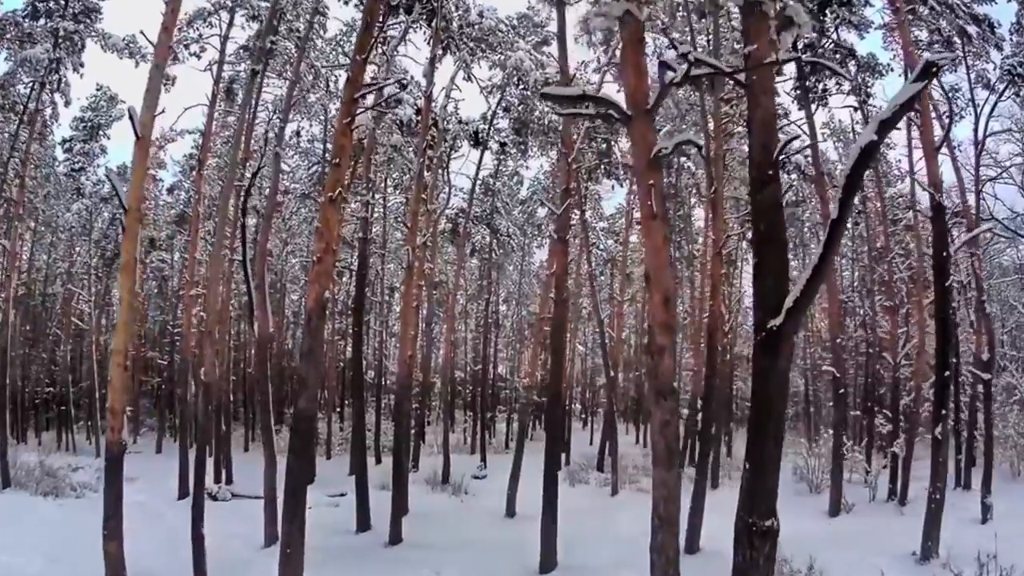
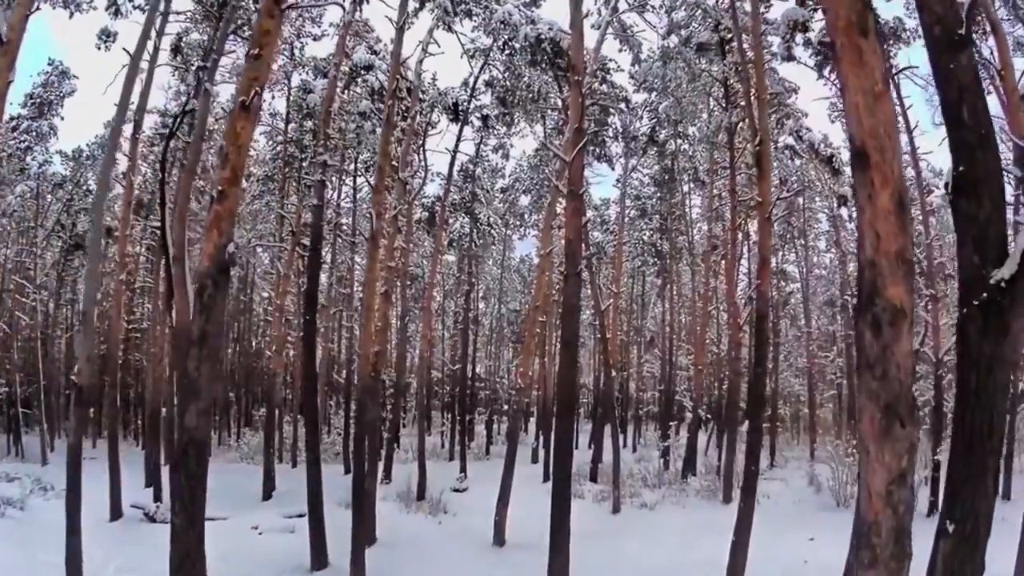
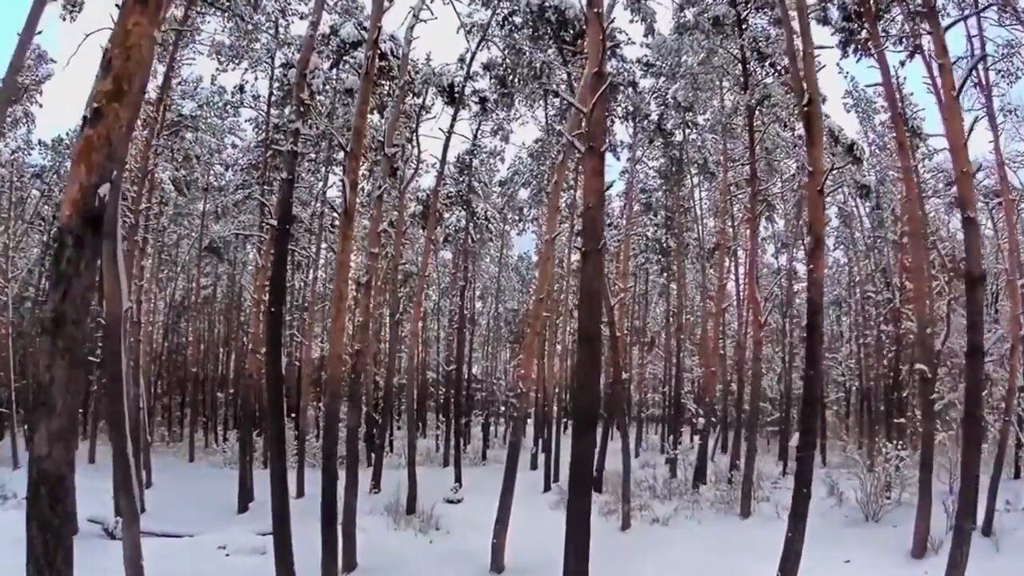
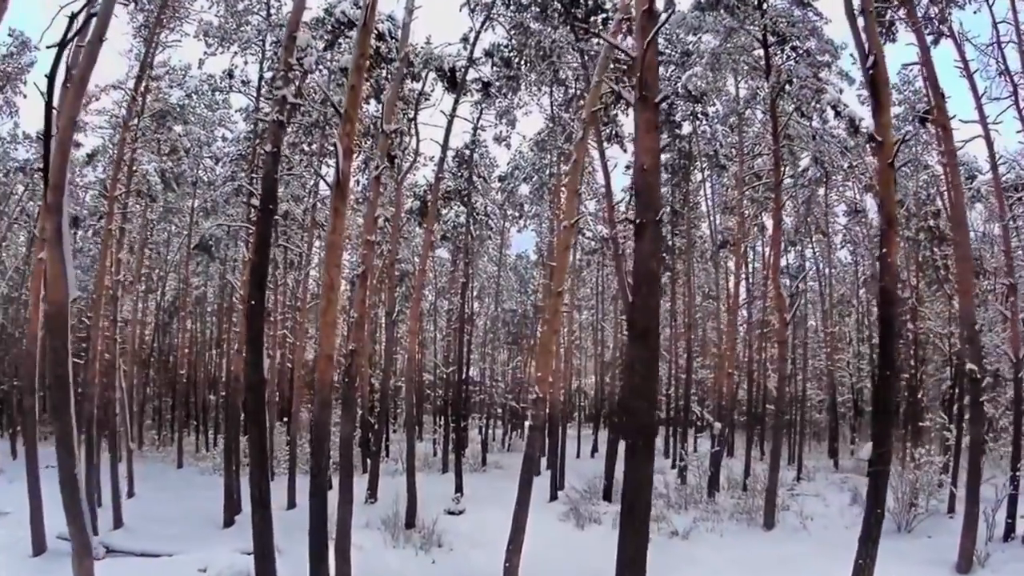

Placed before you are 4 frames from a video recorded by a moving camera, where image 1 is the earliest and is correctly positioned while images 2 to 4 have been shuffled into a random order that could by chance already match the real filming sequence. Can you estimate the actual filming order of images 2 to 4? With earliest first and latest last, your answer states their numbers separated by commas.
2, 3, 4
